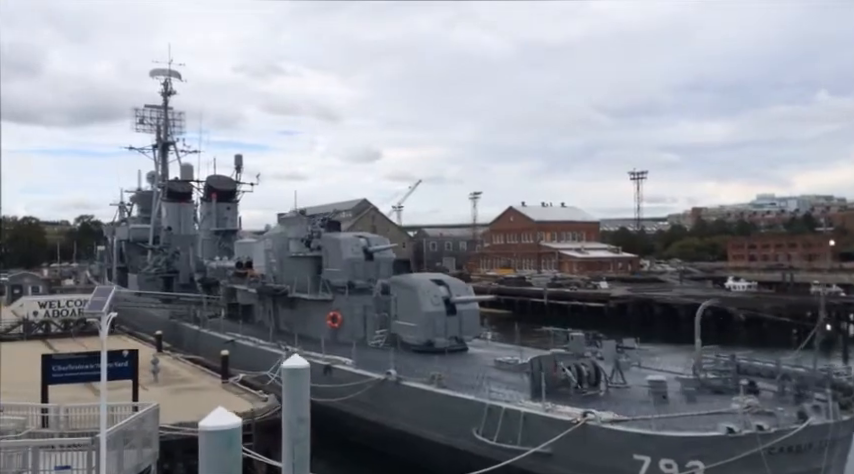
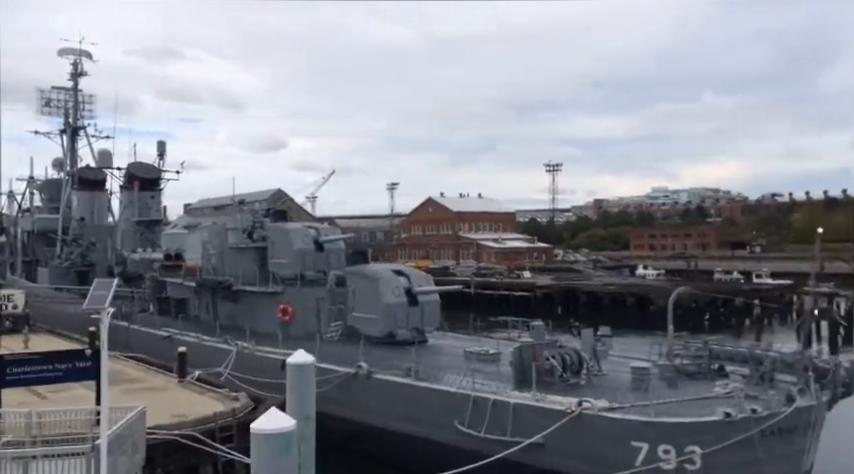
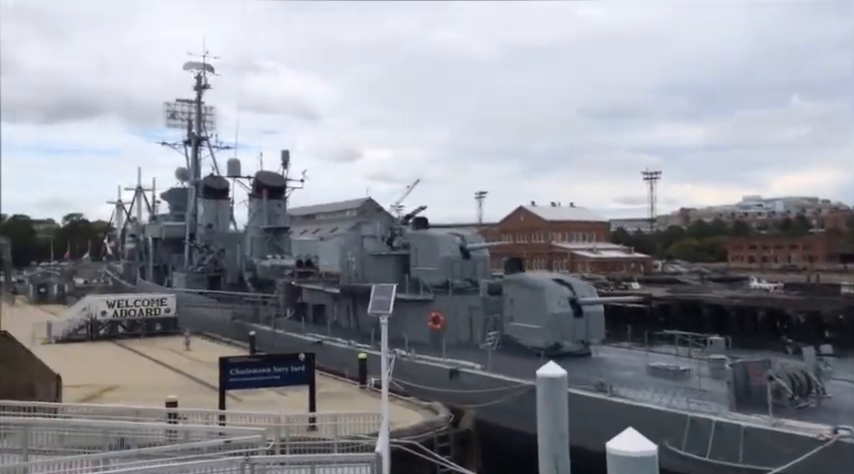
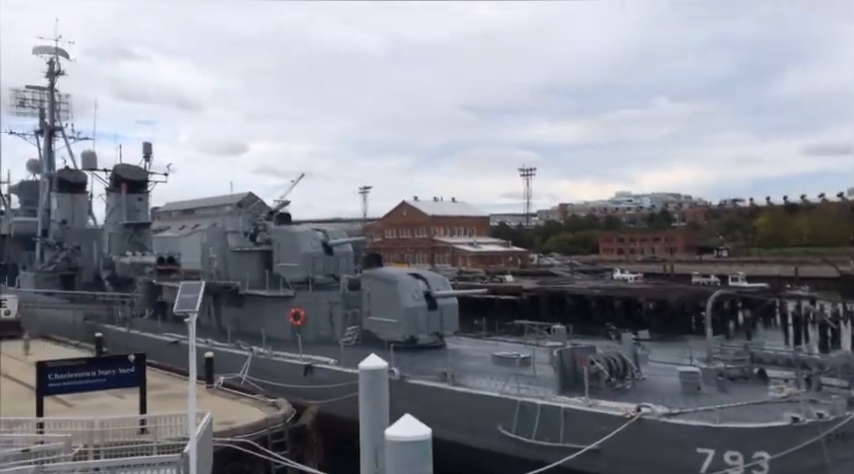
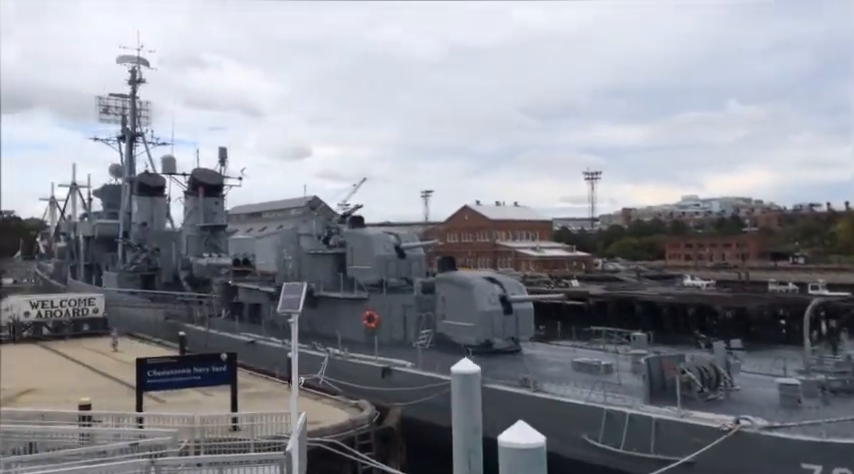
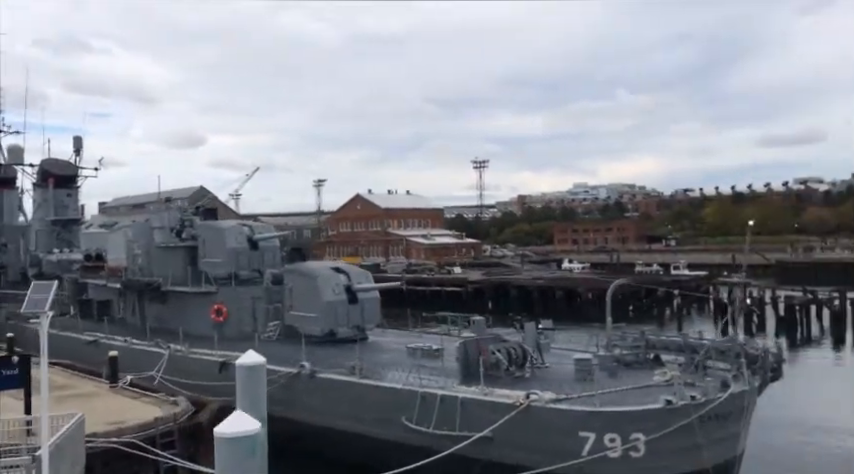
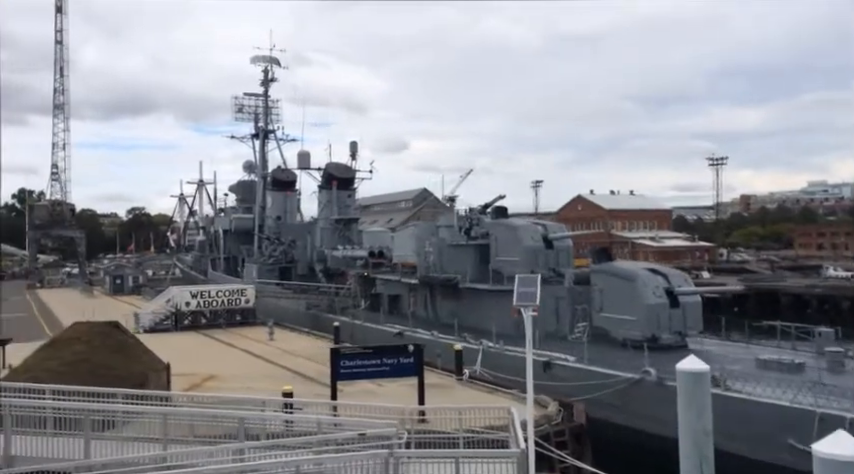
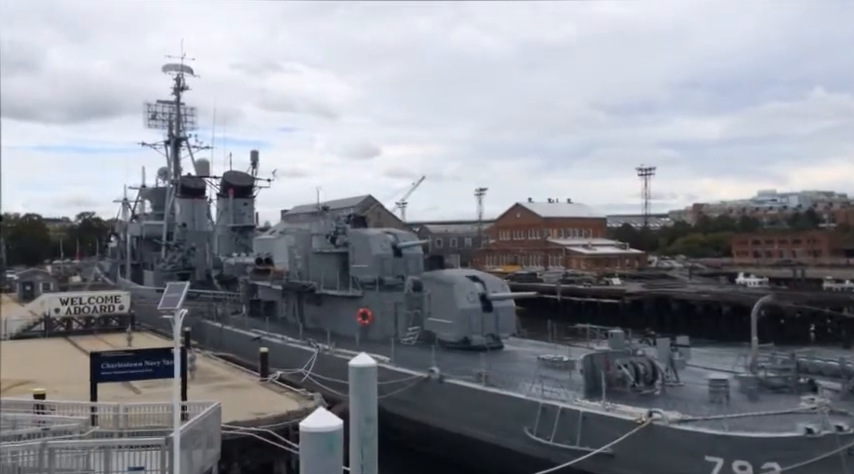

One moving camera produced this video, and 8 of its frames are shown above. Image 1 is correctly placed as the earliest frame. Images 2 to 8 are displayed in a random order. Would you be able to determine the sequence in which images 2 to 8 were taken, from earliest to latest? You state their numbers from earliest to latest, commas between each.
8, 2, 6, 4, 5, 3, 7
